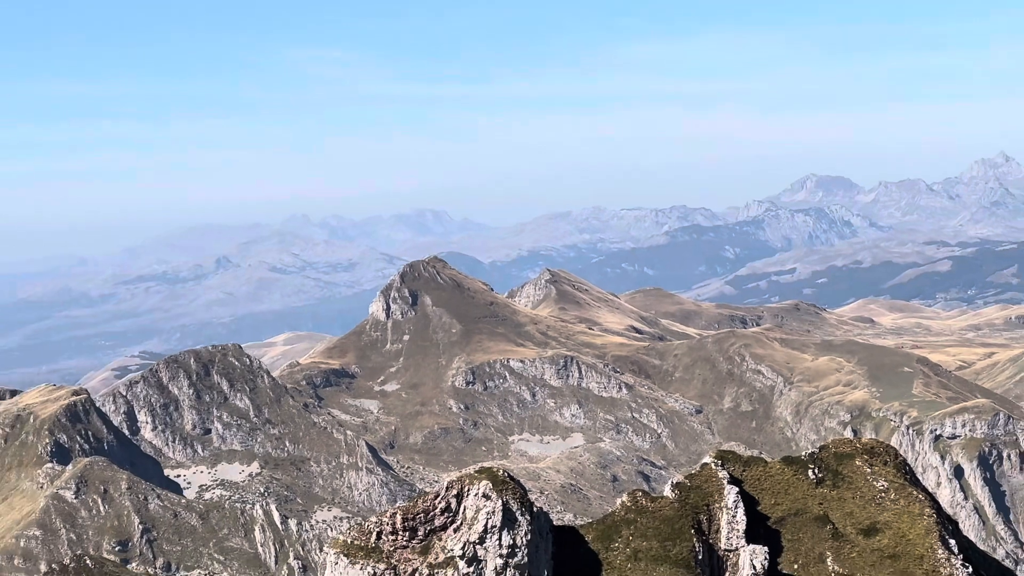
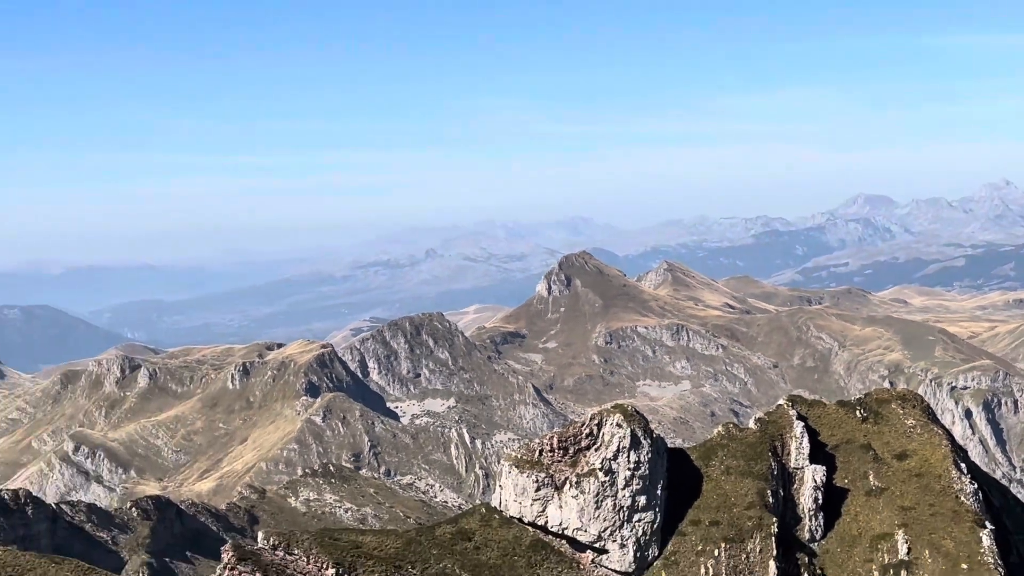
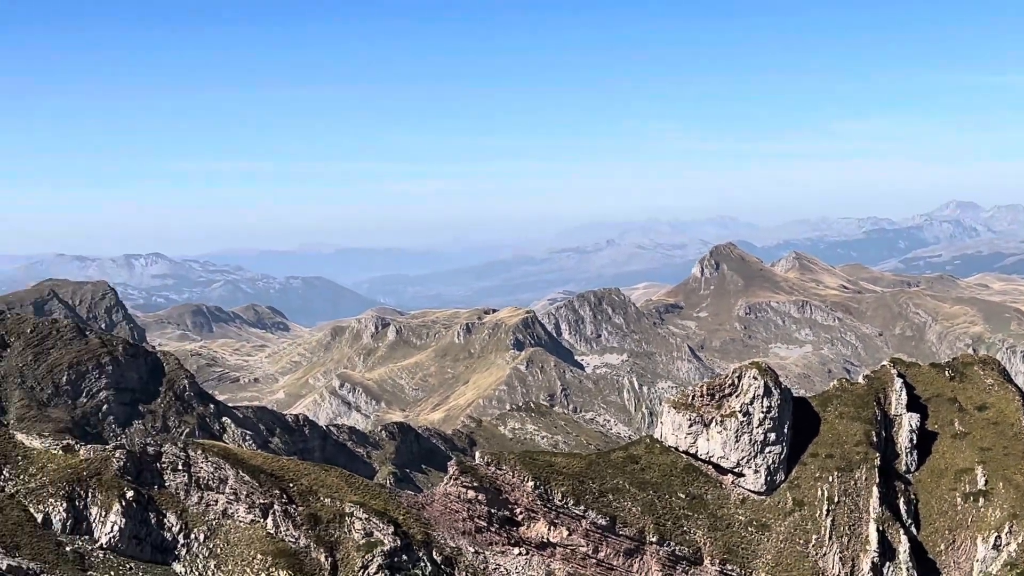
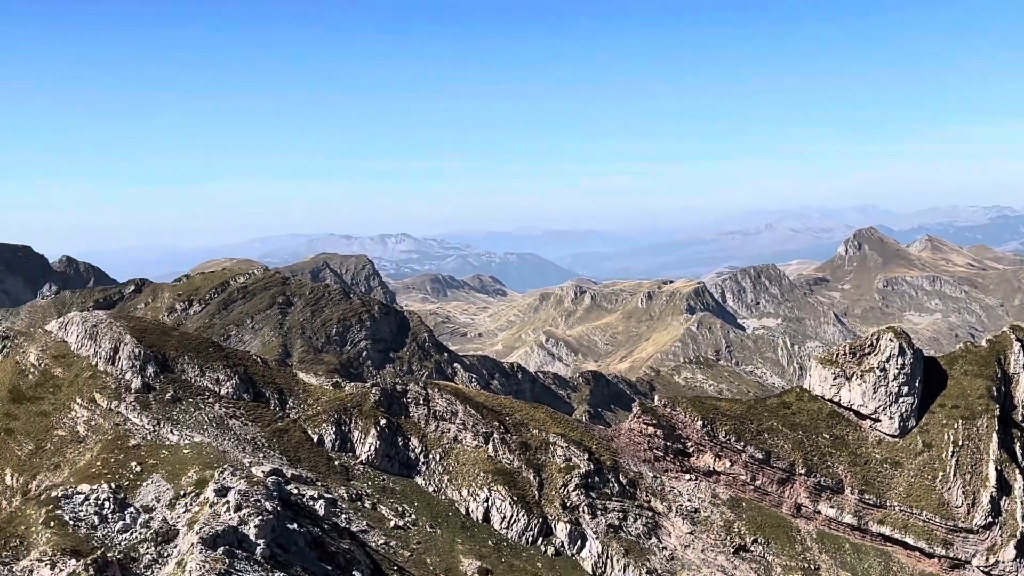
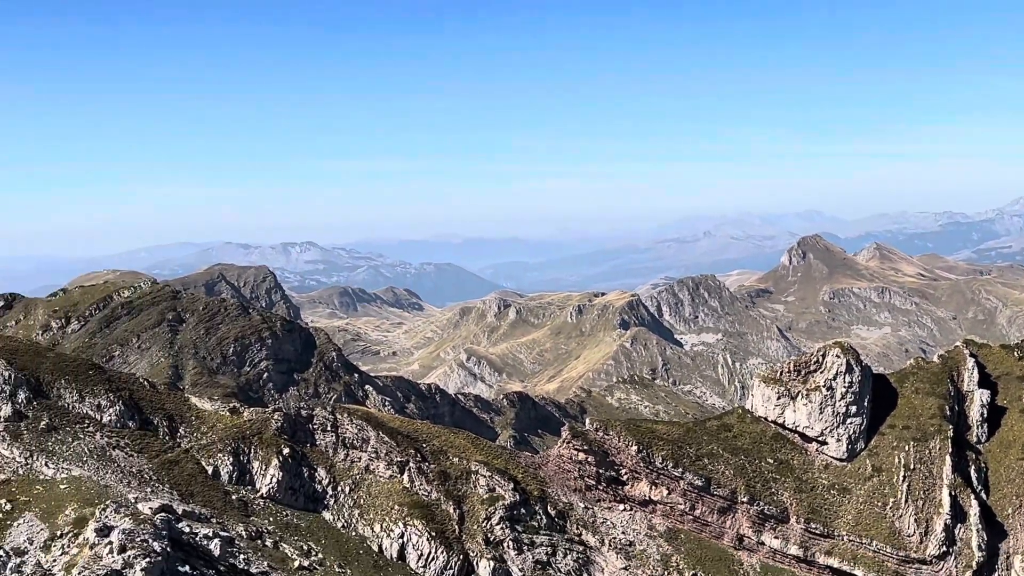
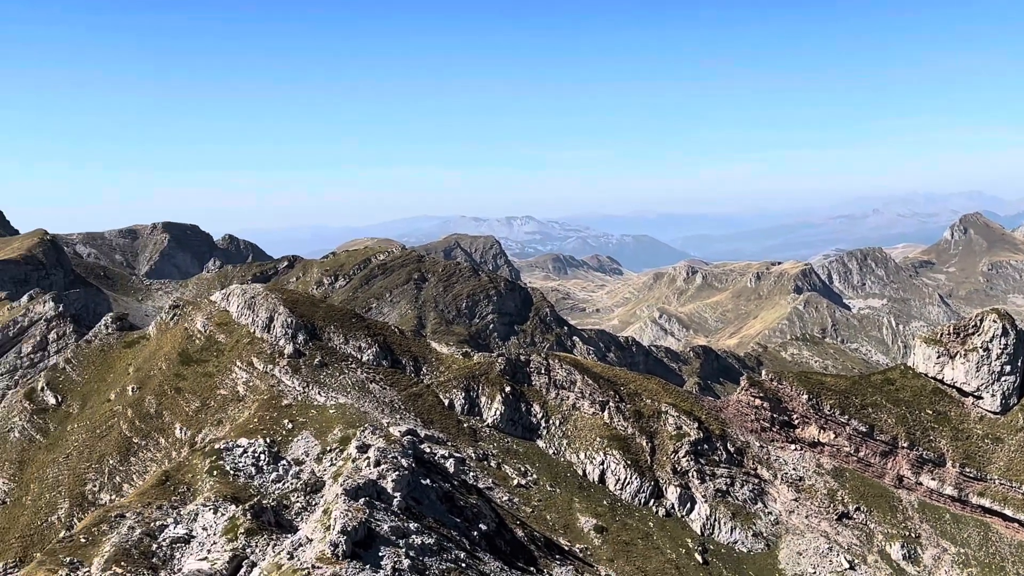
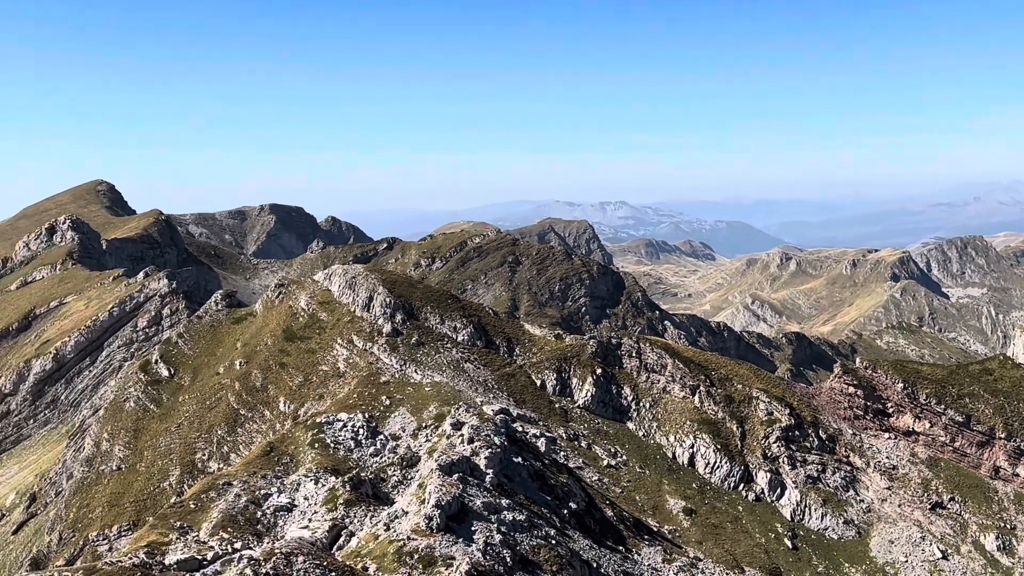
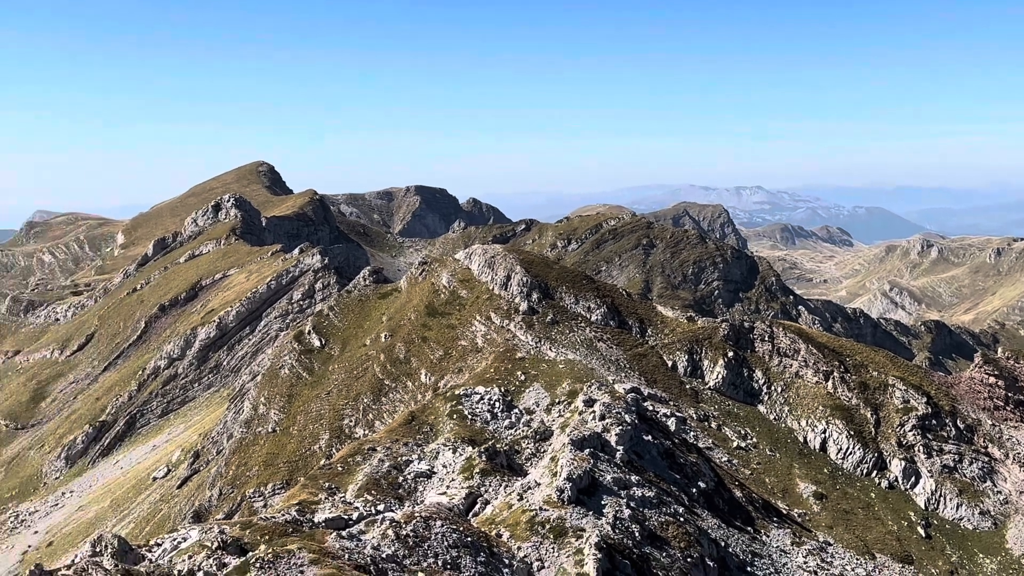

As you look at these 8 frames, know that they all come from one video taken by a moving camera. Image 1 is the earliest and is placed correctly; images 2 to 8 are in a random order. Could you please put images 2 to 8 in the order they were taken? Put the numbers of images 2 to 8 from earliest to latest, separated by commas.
2, 3, 5, 4, 6, 7, 8
